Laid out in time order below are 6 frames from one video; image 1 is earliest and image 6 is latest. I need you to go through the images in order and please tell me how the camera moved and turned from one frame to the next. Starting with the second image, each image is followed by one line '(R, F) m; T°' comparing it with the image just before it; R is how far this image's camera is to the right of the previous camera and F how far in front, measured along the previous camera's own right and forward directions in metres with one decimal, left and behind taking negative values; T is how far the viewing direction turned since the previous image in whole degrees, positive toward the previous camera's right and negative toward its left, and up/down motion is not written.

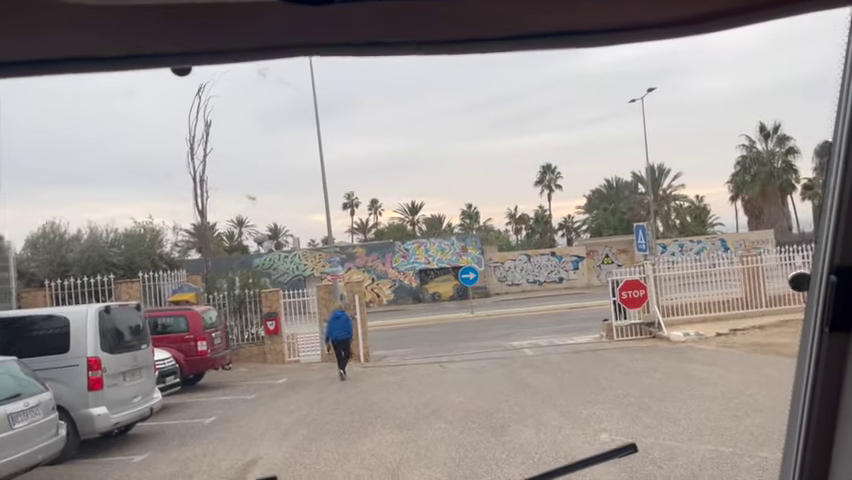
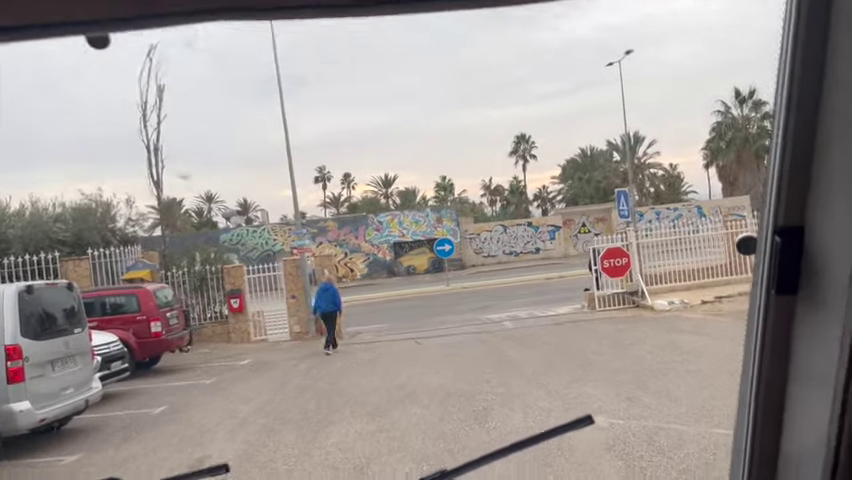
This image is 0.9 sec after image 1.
(0.0, +0.5) m; +2°
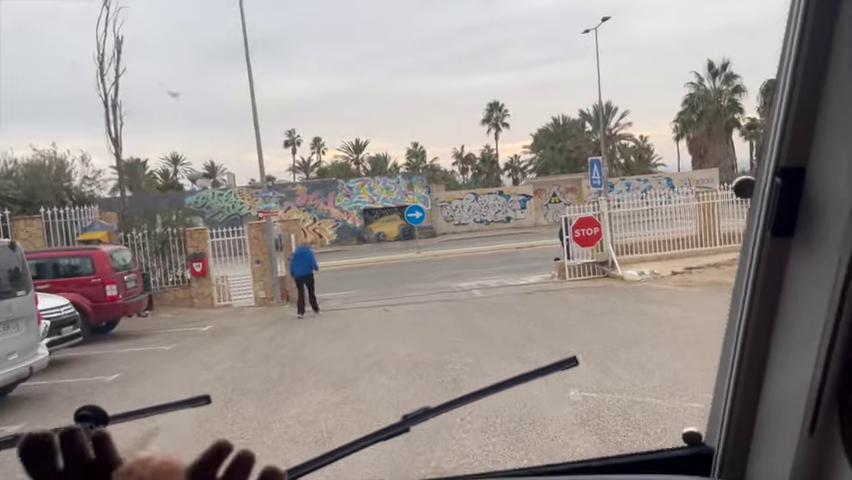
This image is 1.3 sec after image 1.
(0.0, +0.2) m; +2°
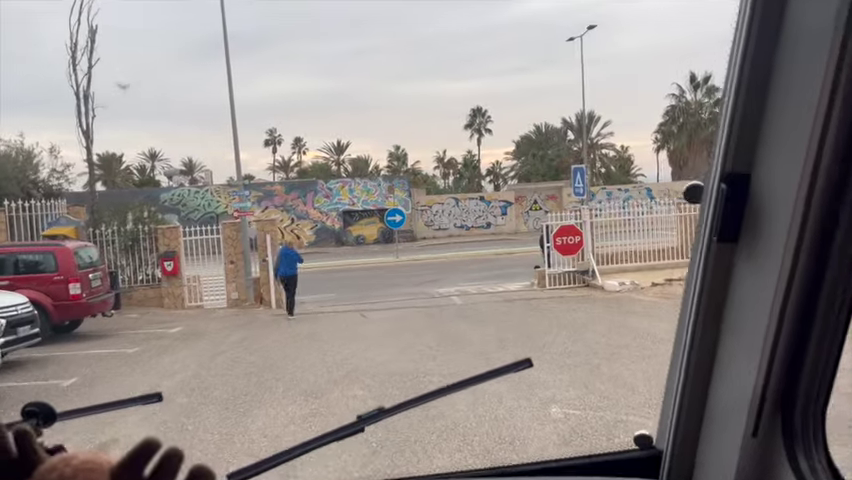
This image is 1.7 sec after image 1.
(0.0, +0.2) m; +2°
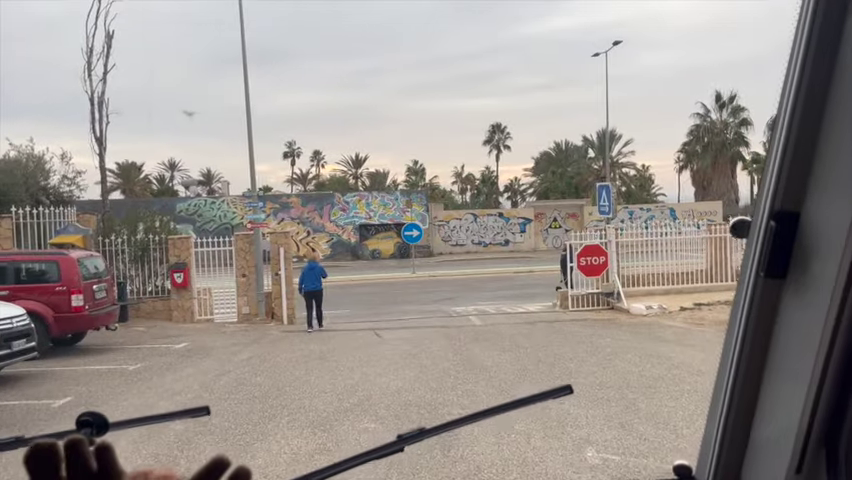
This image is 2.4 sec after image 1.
(0.0, +0.3) m; -1°
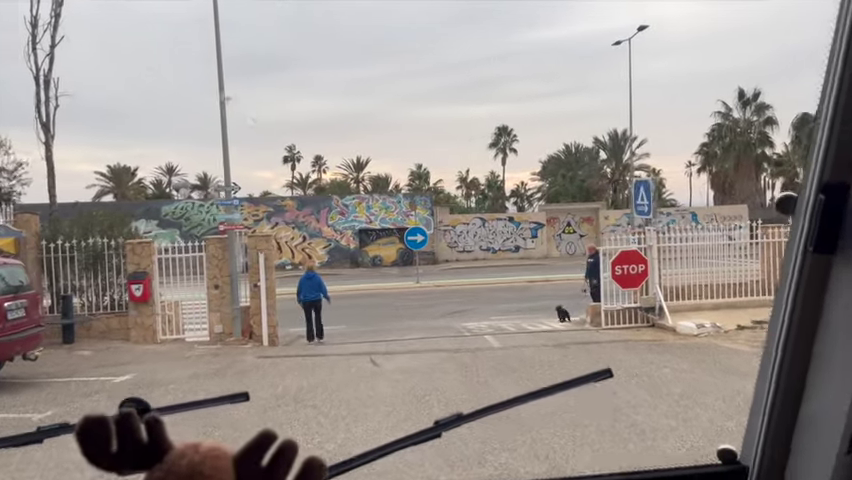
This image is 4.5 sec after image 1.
(0.0, +1.2) m; 0°
